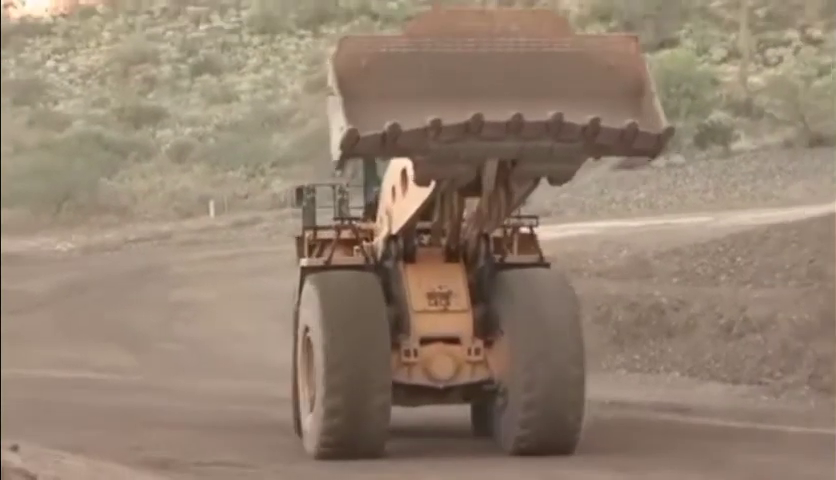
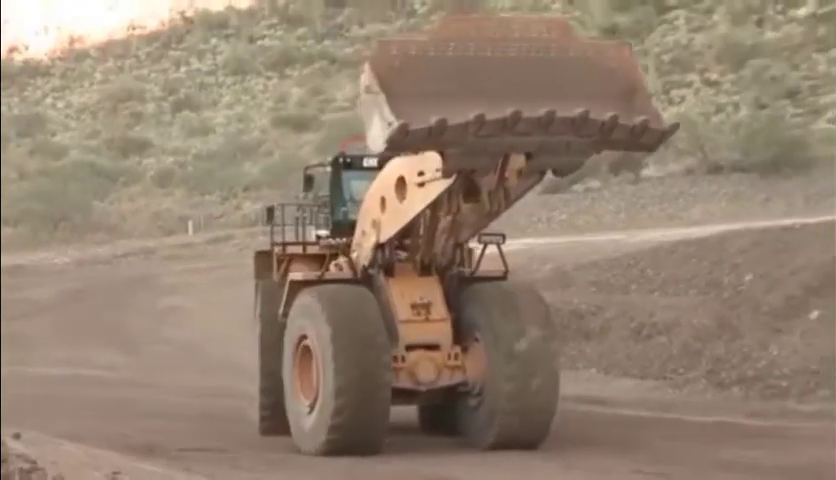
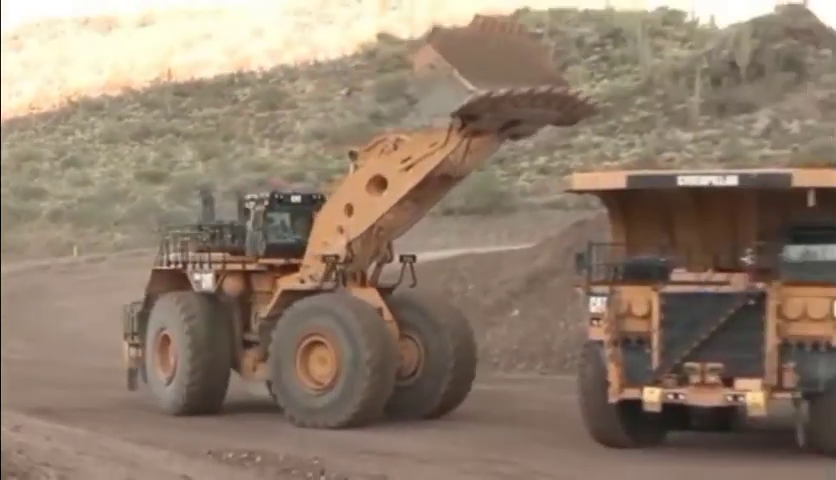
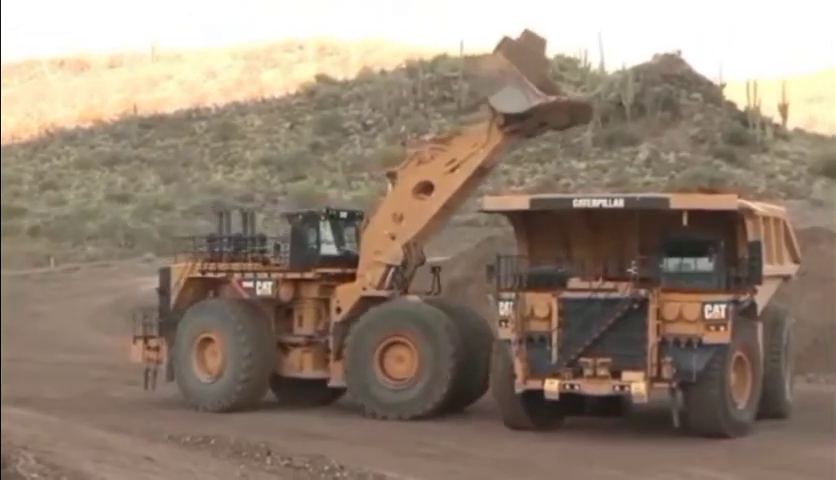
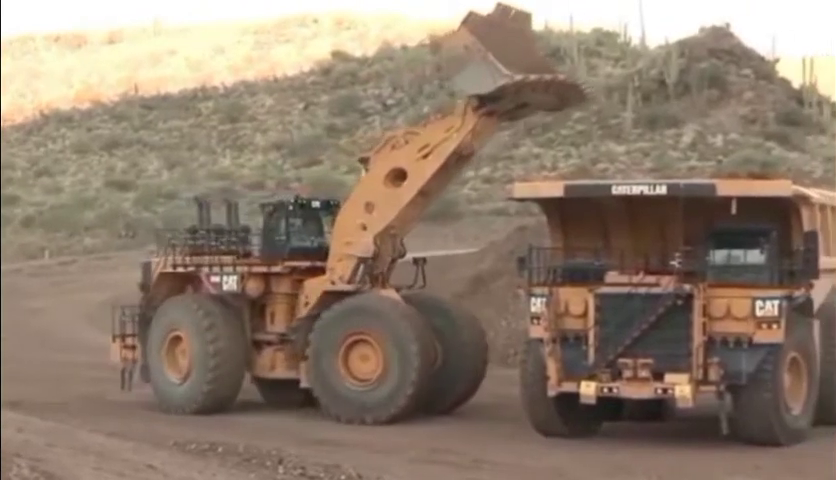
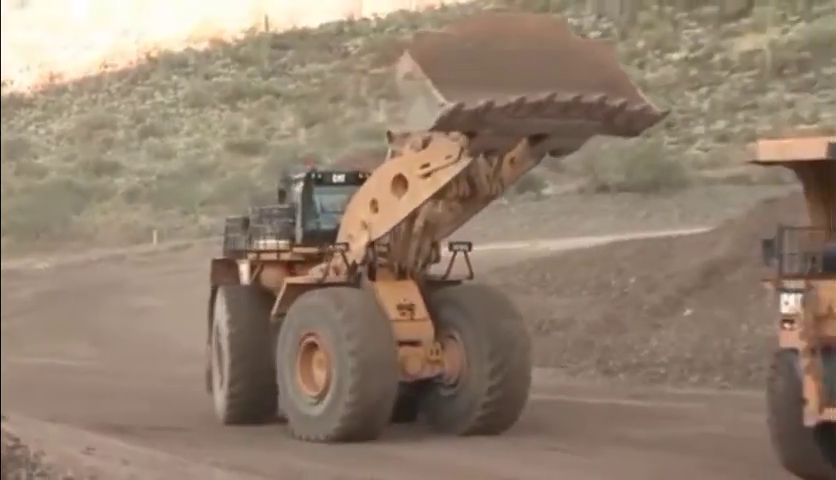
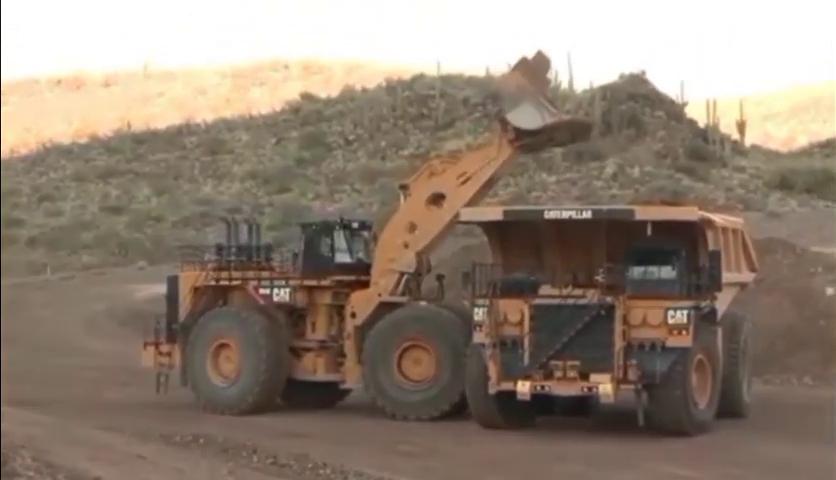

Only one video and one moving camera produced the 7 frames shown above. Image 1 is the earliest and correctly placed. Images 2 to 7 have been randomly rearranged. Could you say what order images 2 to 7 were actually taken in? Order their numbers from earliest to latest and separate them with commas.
2, 6, 3, 5, 4, 7
